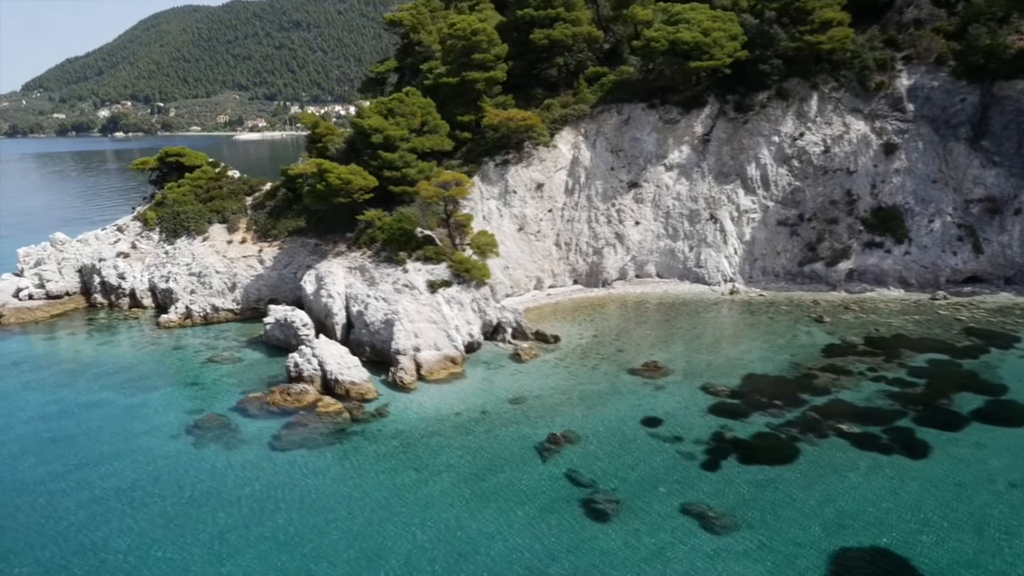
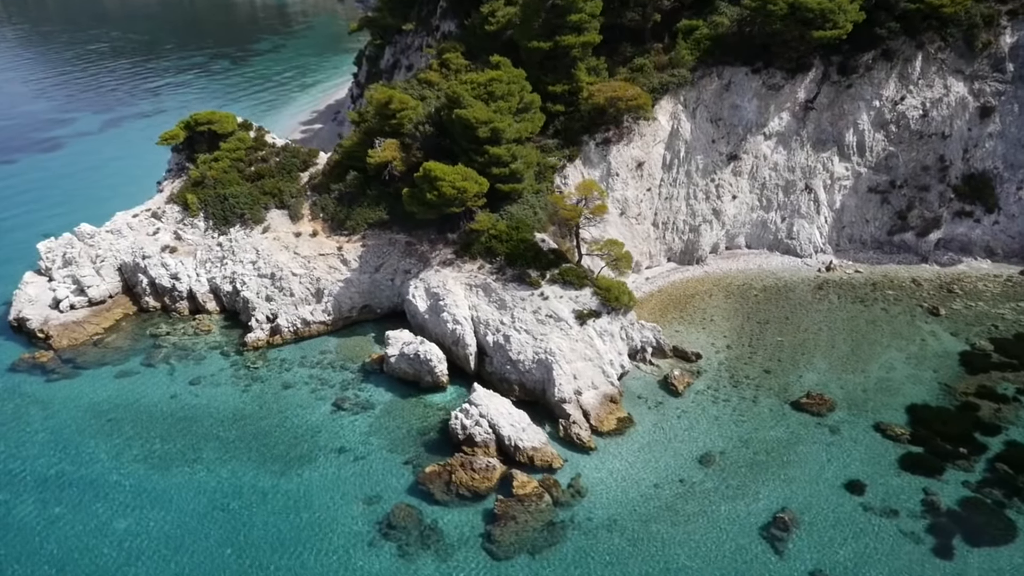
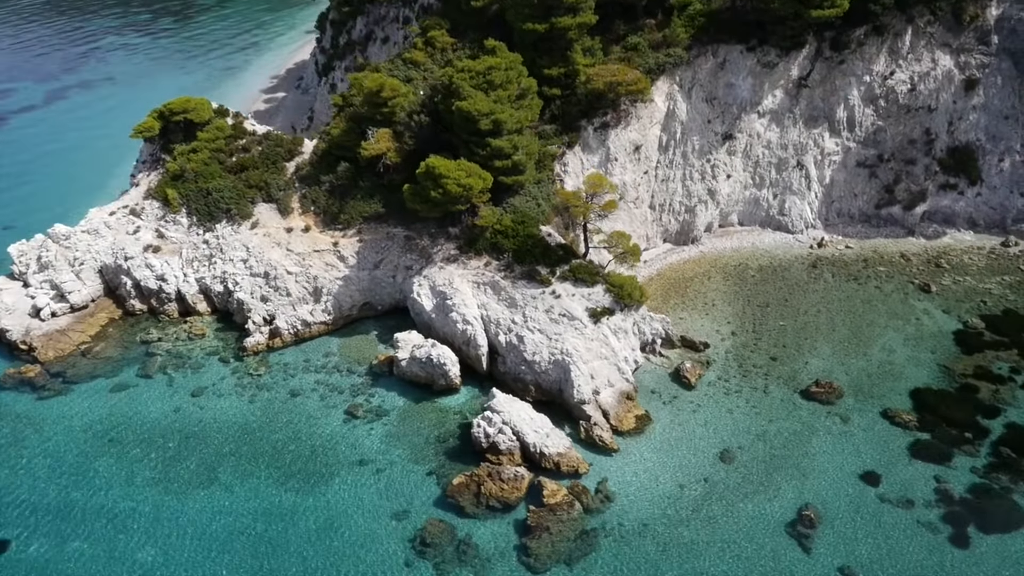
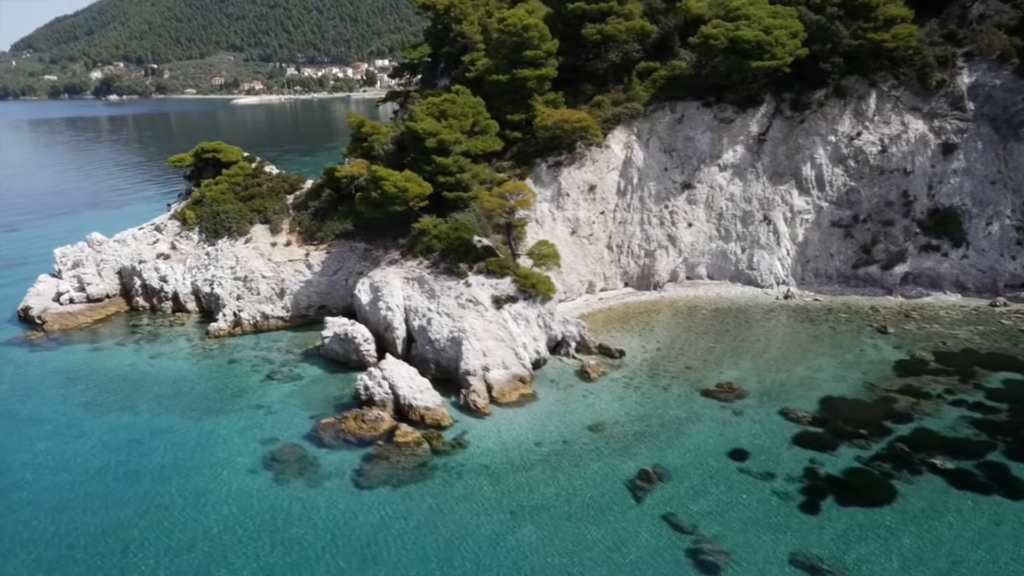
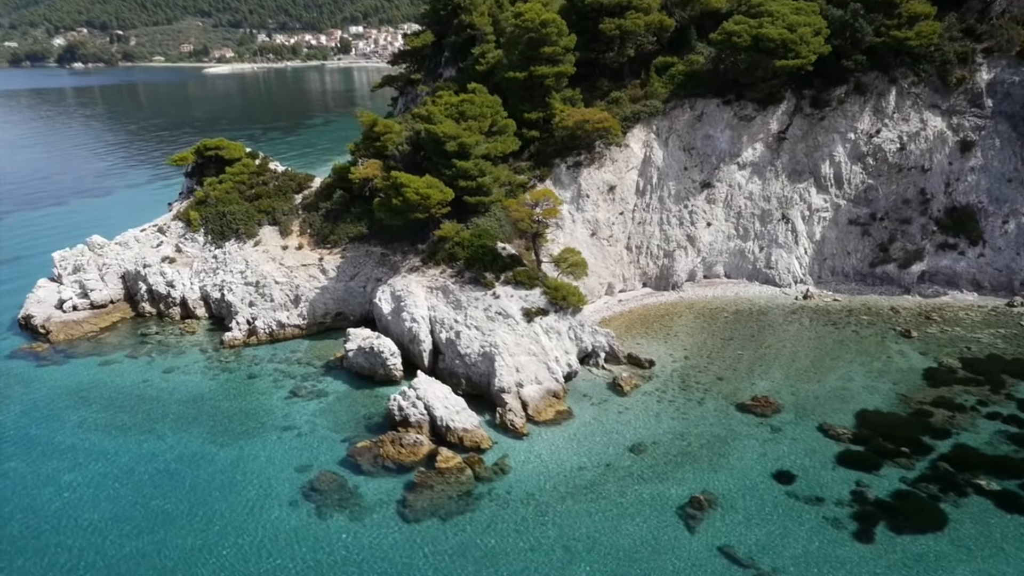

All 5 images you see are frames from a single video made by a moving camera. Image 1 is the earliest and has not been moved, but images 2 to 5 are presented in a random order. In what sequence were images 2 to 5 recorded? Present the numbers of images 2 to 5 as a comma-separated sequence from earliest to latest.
4, 5, 2, 3
